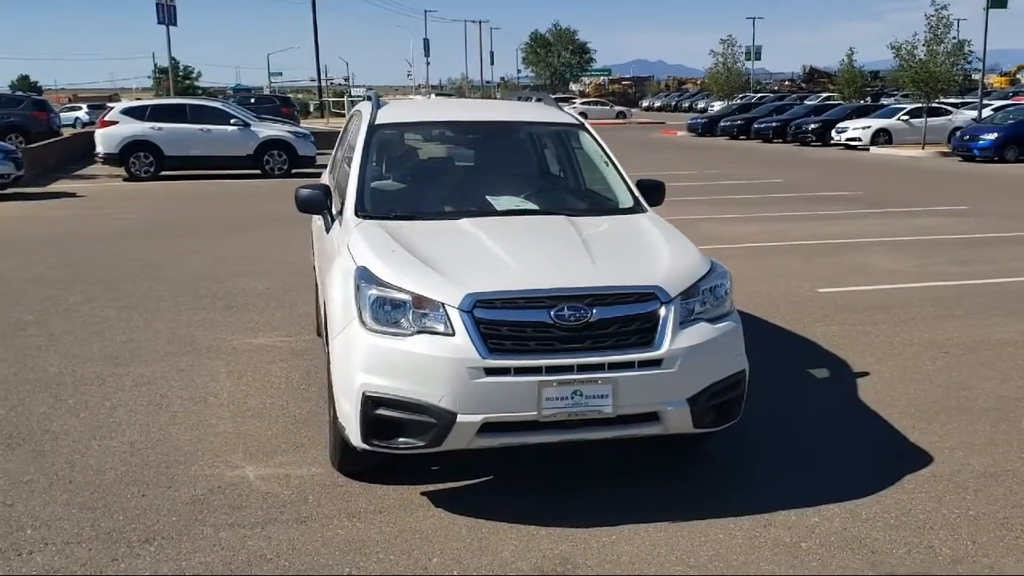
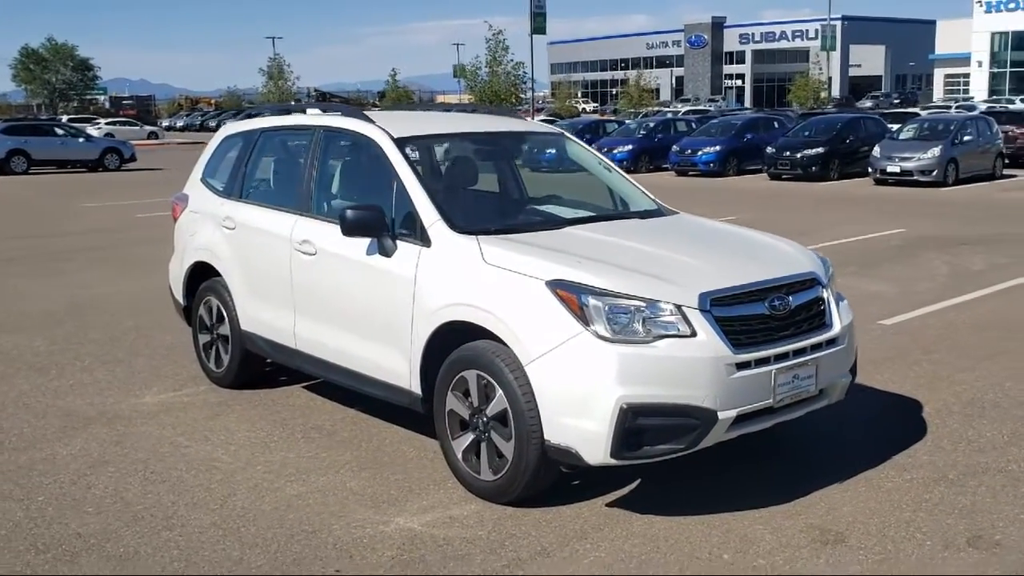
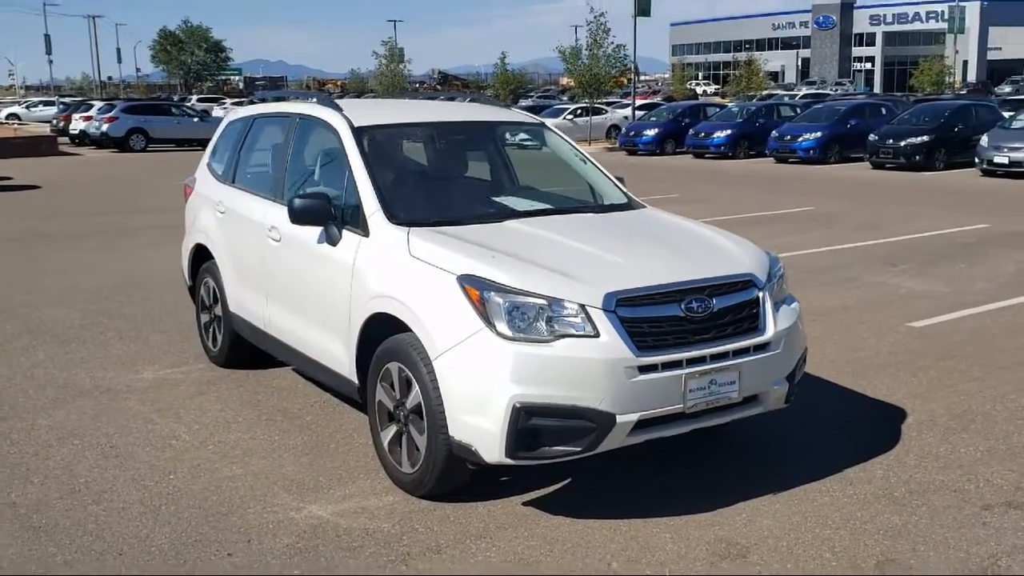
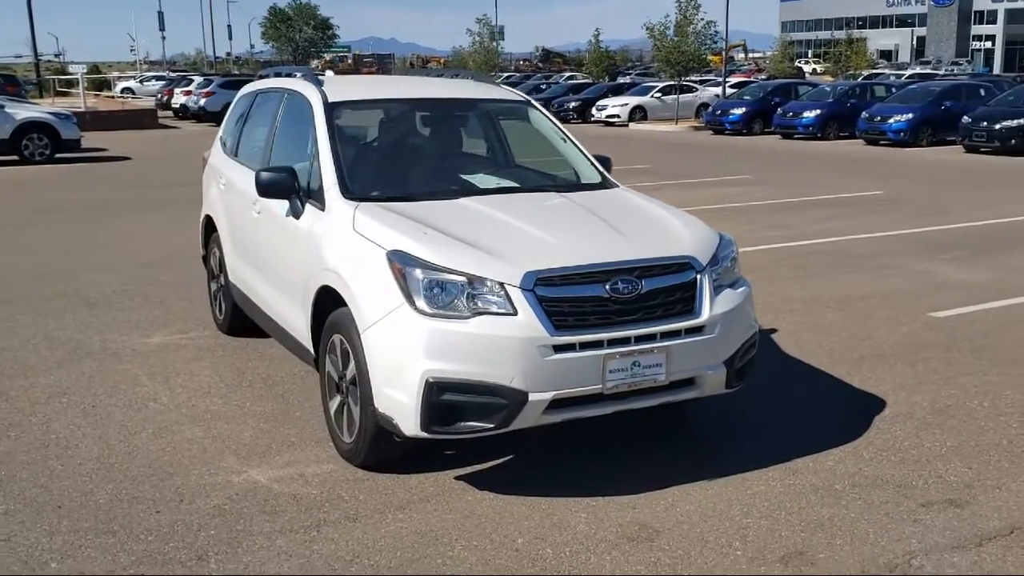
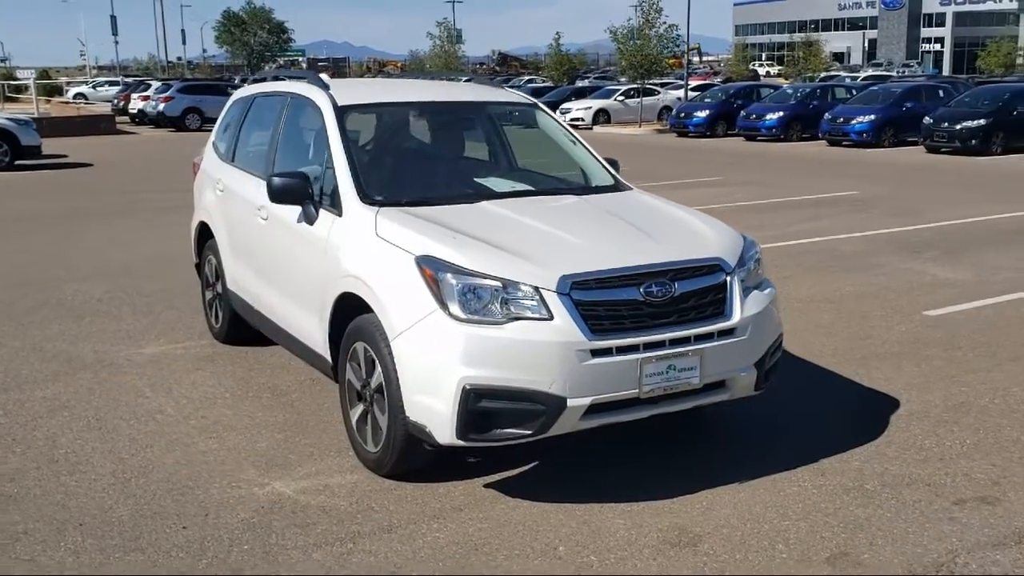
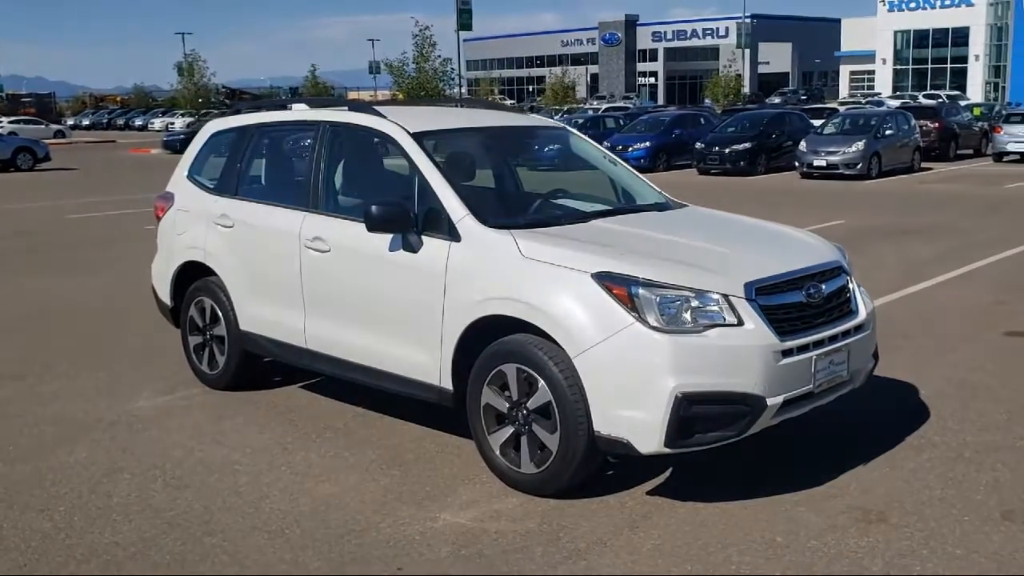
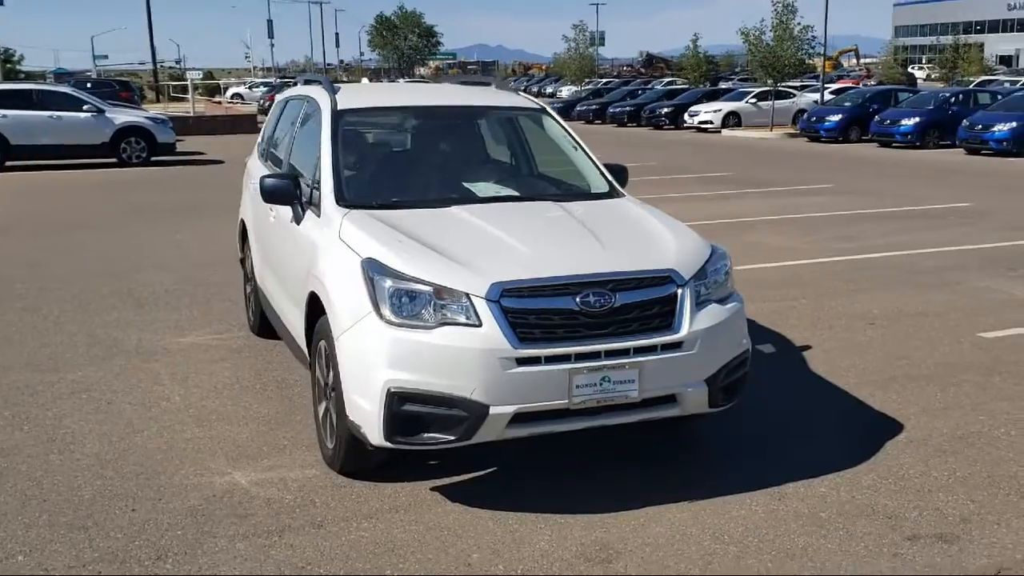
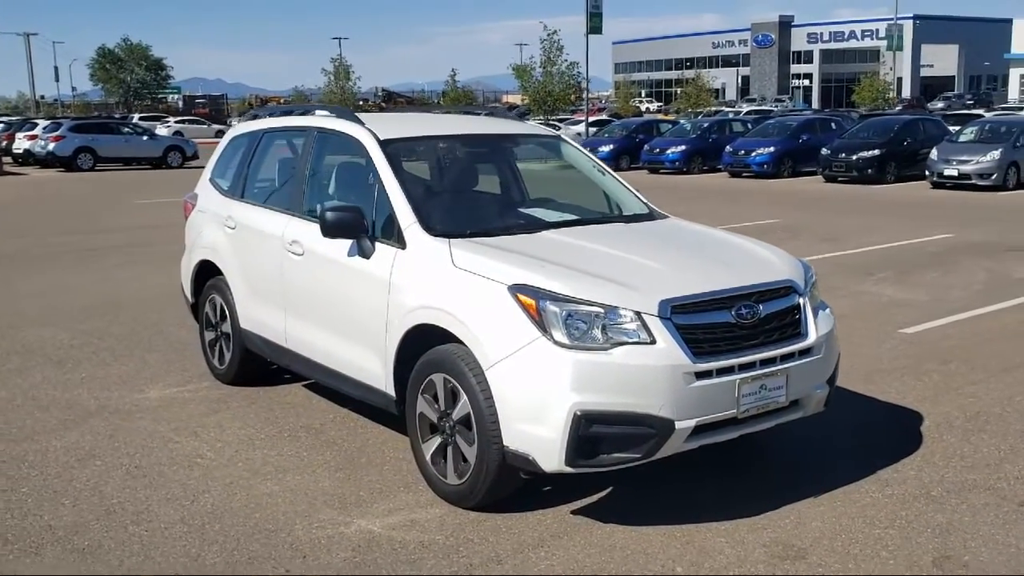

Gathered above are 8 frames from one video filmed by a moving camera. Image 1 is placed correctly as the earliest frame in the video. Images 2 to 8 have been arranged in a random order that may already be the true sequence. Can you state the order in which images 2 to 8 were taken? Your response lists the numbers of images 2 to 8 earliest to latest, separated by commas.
7, 4, 5, 3, 8, 2, 6
